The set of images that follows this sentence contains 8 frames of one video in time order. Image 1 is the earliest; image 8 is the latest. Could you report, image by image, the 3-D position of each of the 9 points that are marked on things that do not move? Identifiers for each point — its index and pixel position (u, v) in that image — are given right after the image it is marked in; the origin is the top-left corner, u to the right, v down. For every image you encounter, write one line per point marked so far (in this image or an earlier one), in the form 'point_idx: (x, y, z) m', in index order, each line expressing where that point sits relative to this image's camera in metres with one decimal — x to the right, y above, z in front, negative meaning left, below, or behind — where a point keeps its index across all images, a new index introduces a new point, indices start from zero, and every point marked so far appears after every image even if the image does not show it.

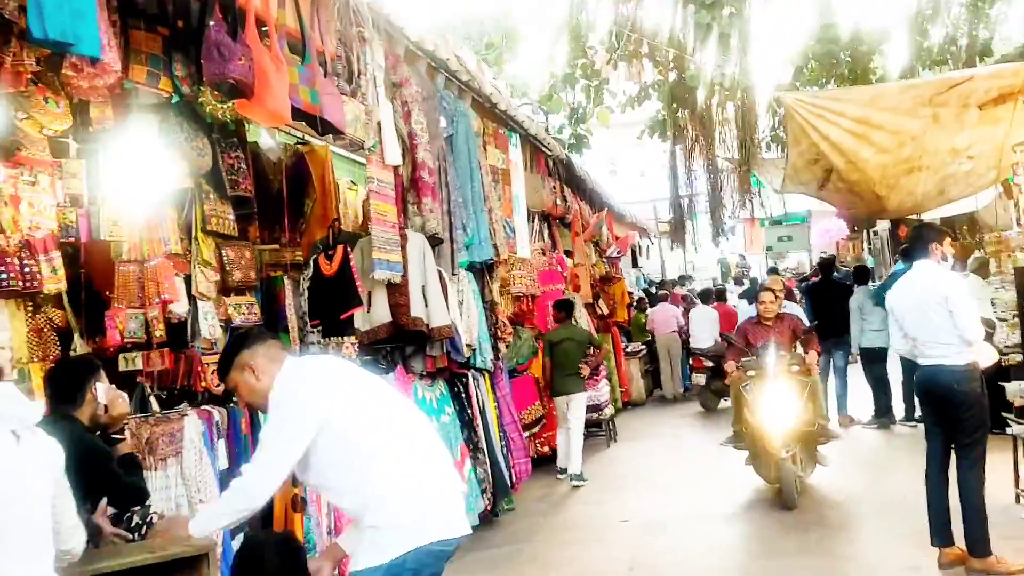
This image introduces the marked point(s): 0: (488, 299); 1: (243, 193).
0: (-0.1, -0.1, +5.4) m
1: (-1.2, +0.4, +4.1) m
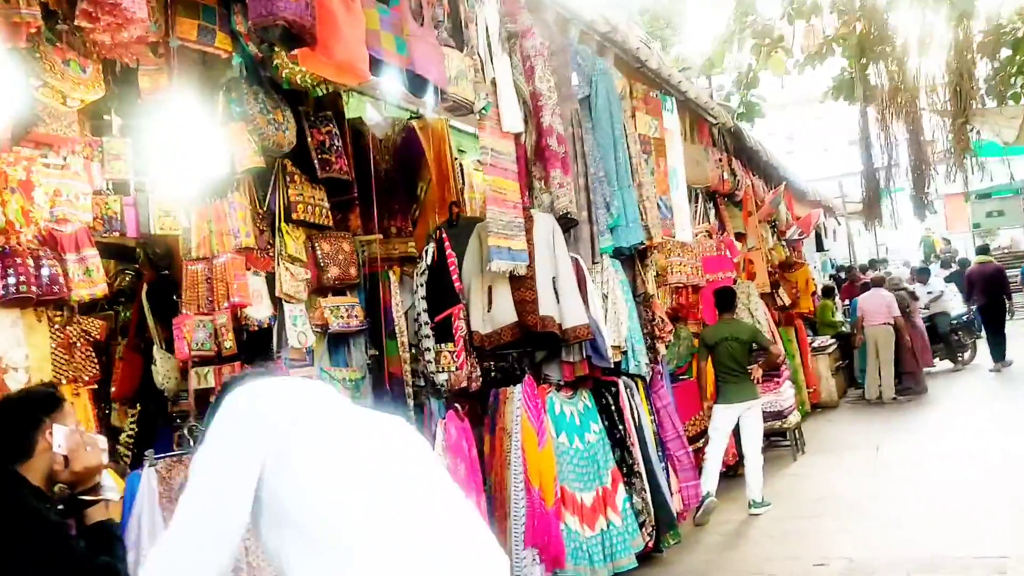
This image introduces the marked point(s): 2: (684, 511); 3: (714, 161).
0: (+0.7, 0.0, +4.6) m
1: (-0.7, +0.4, +3.4) m
2: (+0.9, -1.1, +4.5) m
3: (+1.4, +0.9, +6.1) m
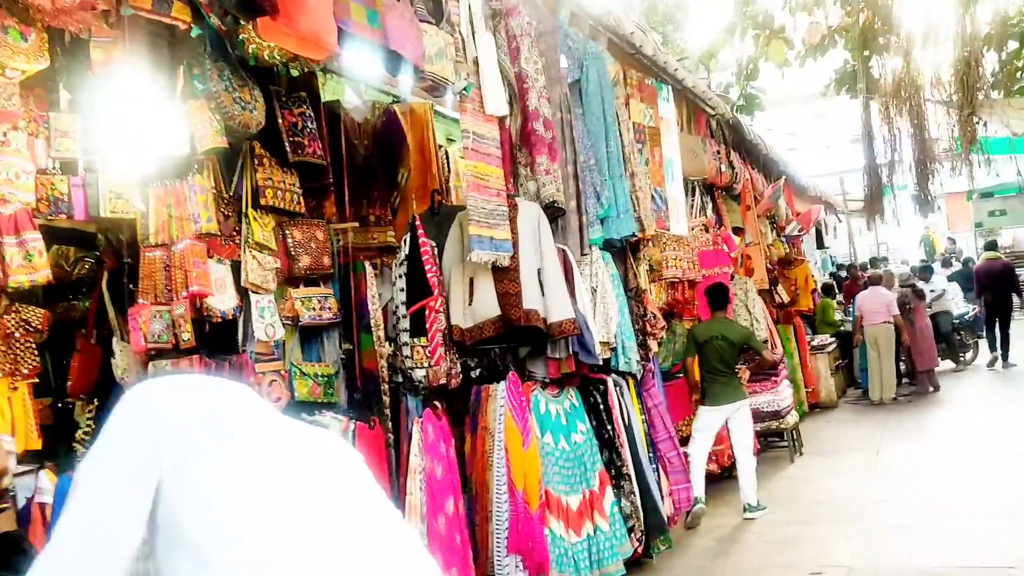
0: (+0.6, 0.0, +4.4) m
1: (-0.7, +0.5, +3.2) m
2: (+0.8, -1.1, +4.3) m
3: (+1.3, +0.9, +5.9) m
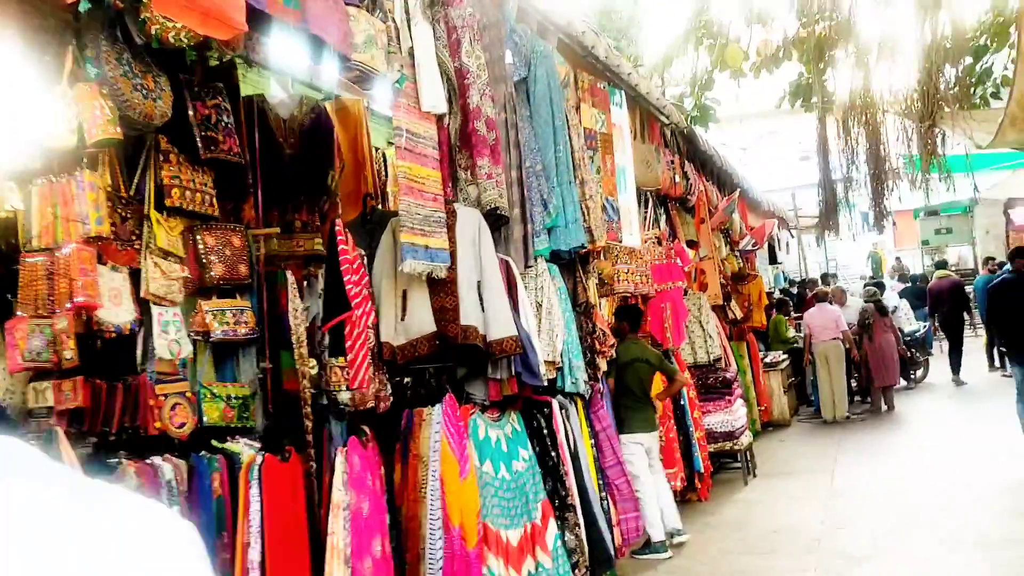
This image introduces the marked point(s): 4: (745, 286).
0: (+0.3, -0.1, +4.1) m
1: (-0.9, +0.4, +2.9) m
2: (+0.5, -1.2, +4.0) m
3: (+1.0, +0.8, +5.7) m
4: (+2.1, 0.0, +8.2) m
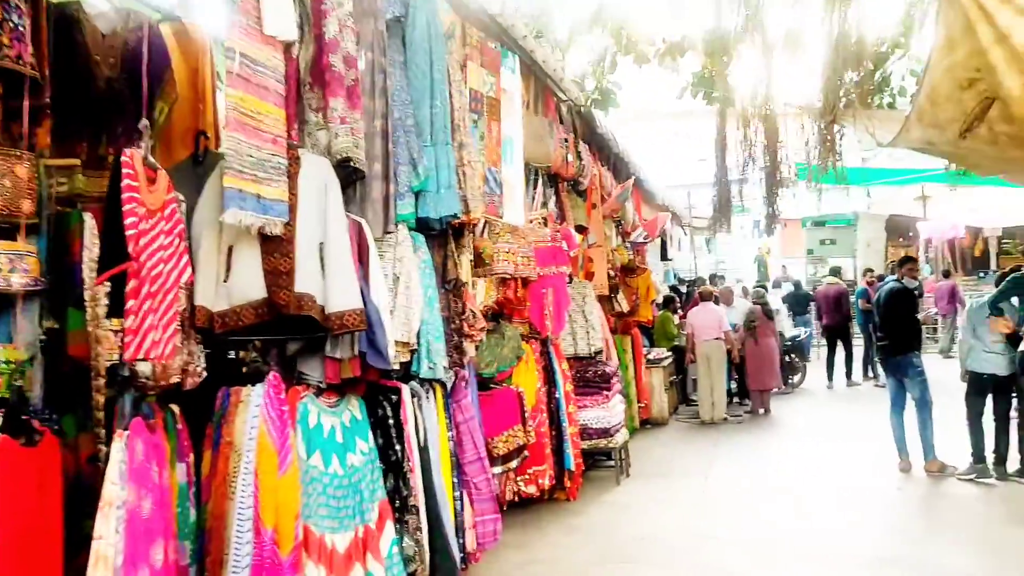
0: (-0.3, 0.0, +3.7) m
1: (-1.3, +0.6, +2.4) m
2: (-0.1, -1.1, +3.6) m
3: (+0.3, +0.9, +5.3) m
4: (+1.1, +0.1, +7.9) m
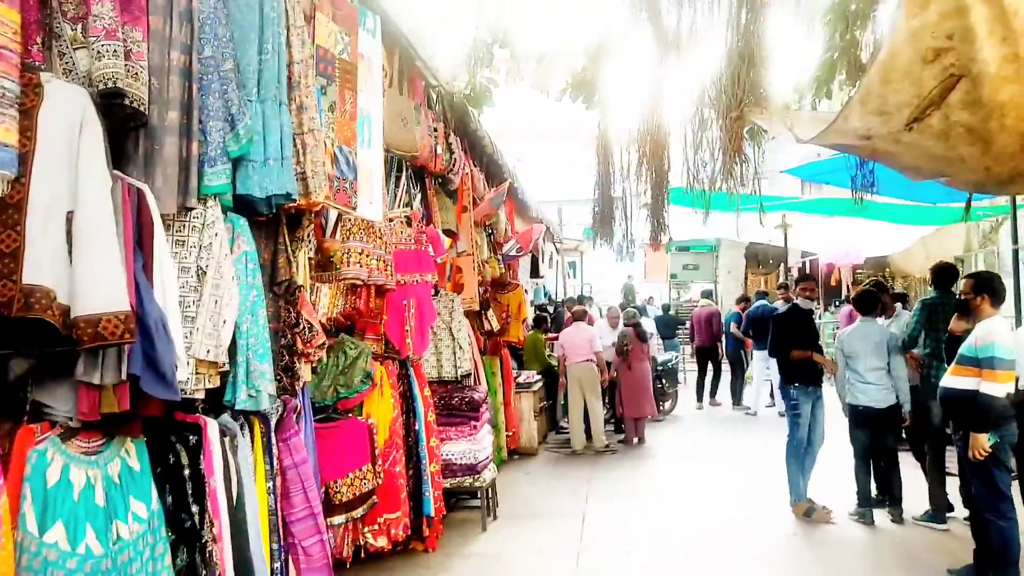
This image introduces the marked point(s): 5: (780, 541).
0: (-0.7, 0.0, +2.9) m
1: (-1.6, +0.6, +1.4) m
2: (-0.6, -1.1, +2.8) m
3: (-0.4, +0.8, +4.6) m
4: (-0.1, -0.1, +7.3) m
5: (+1.4, -1.3, +4.7) m
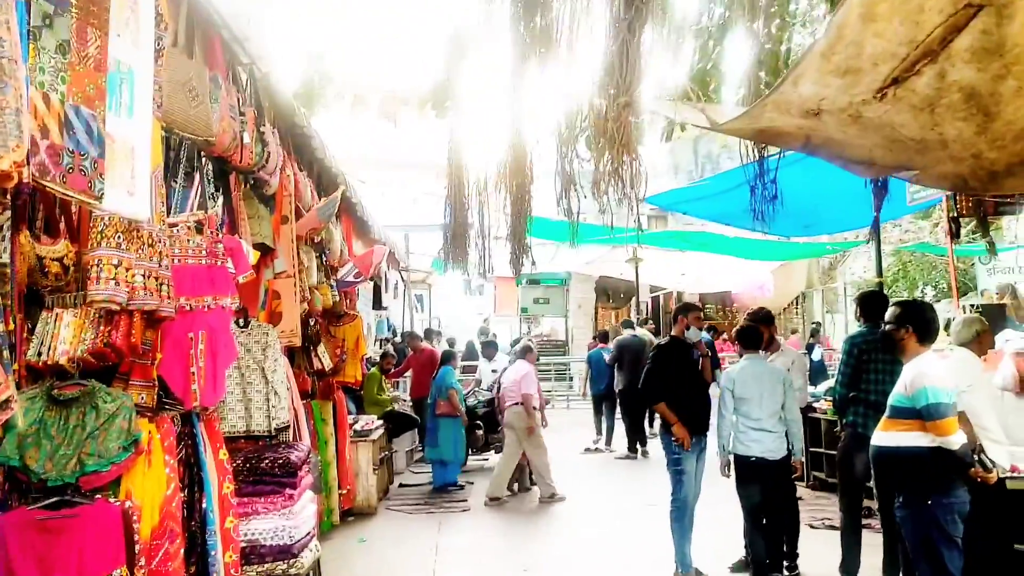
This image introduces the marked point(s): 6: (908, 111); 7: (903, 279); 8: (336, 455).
0: (-1.1, 0.0, +1.8) m
1: (-1.7, +0.7, +0.2) m
2: (-1.0, -1.1, +1.7) m
3: (-1.1, +0.7, +3.5) m
4: (-1.2, -0.3, +6.2) m
5: (+0.7, -1.5, +3.9) m
6: (+0.9, +0.4, +2.0) m
7: (+5.4, +0.1, +12.4) m
8: (-1.2, -1.1, +5.9) m
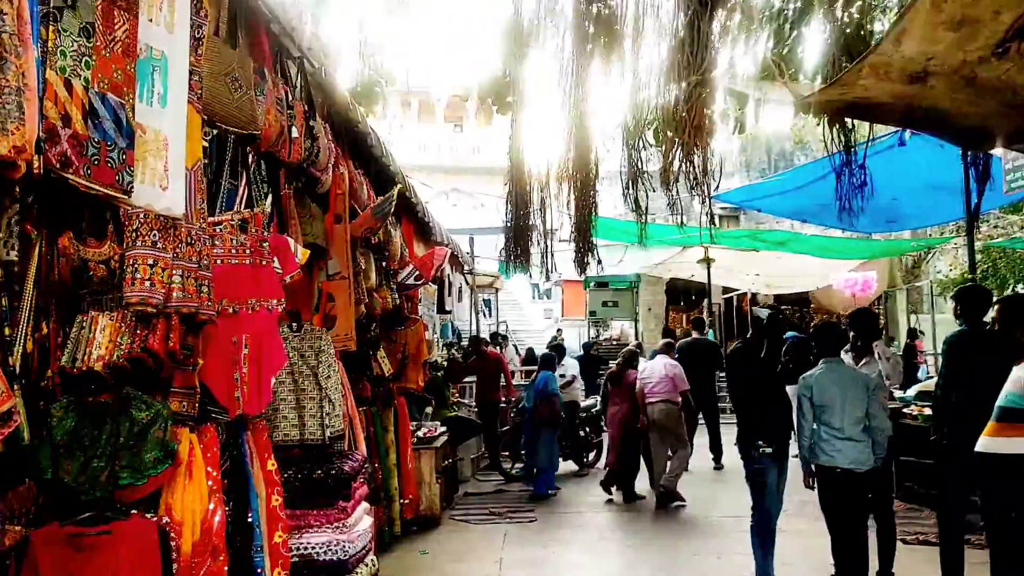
0: (-1.0, 0.0, +1.6) m
1: (-1.7, +0.7, +0.1) m
2: (-0.9, -1.1, +1.5) m
3: (-0.9, +0.7, +3.4) m
4: (-0.8, -0.3, +6.0) m
5: (+1.0, -1.5, +3.6) m
6: (+1.0, +0.4, +1.7) m
7: (+6.3, +0.2, +11.7) m
8: (-0.7, -1.1, +5.8) m
